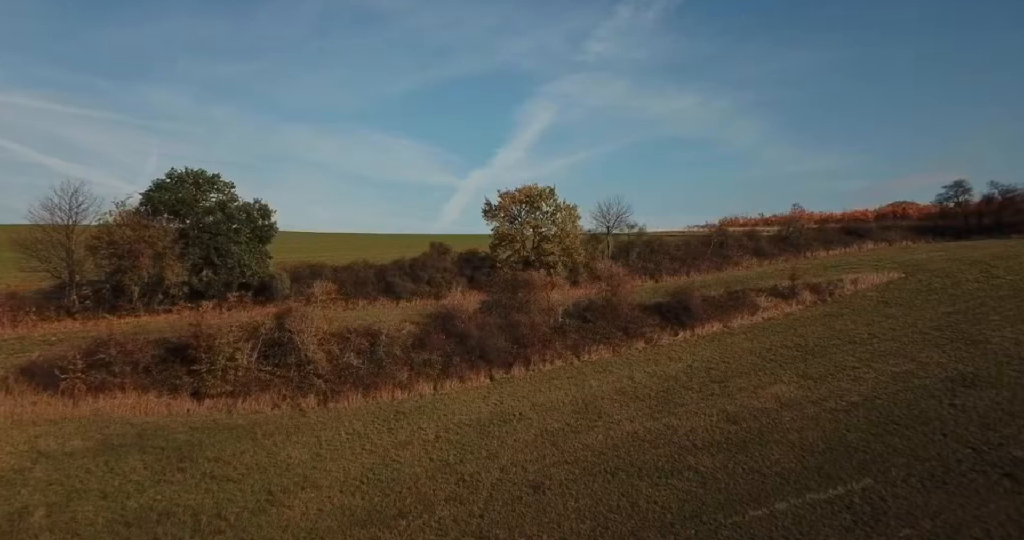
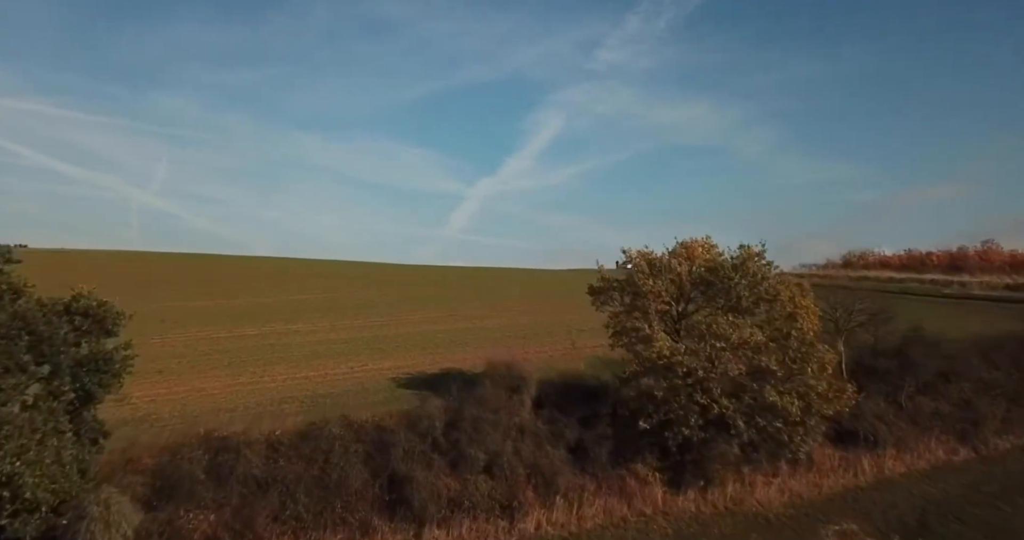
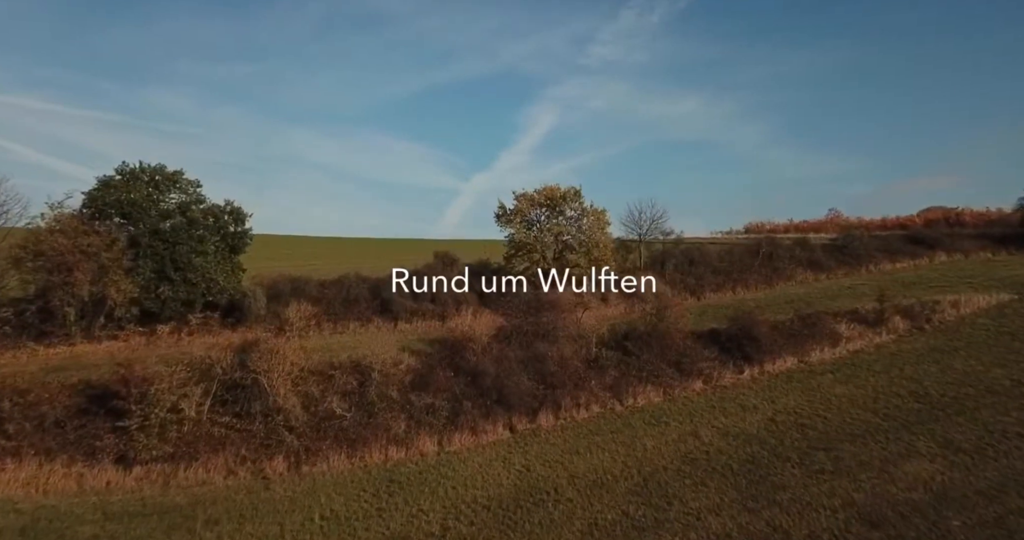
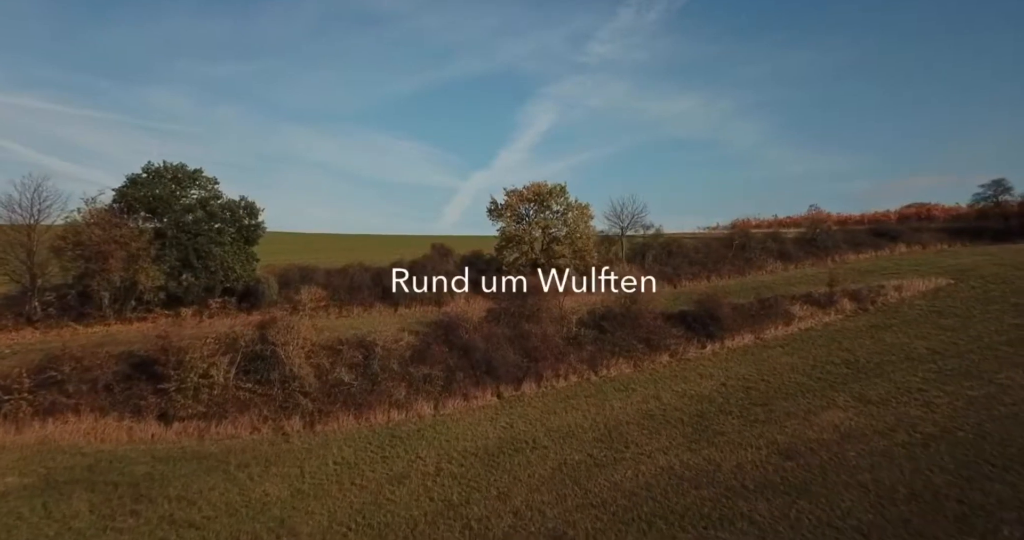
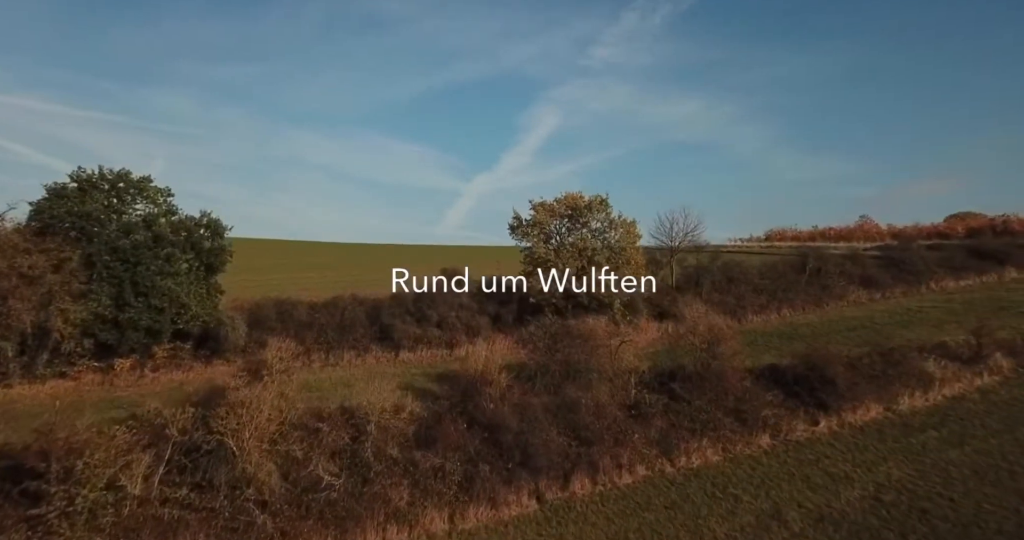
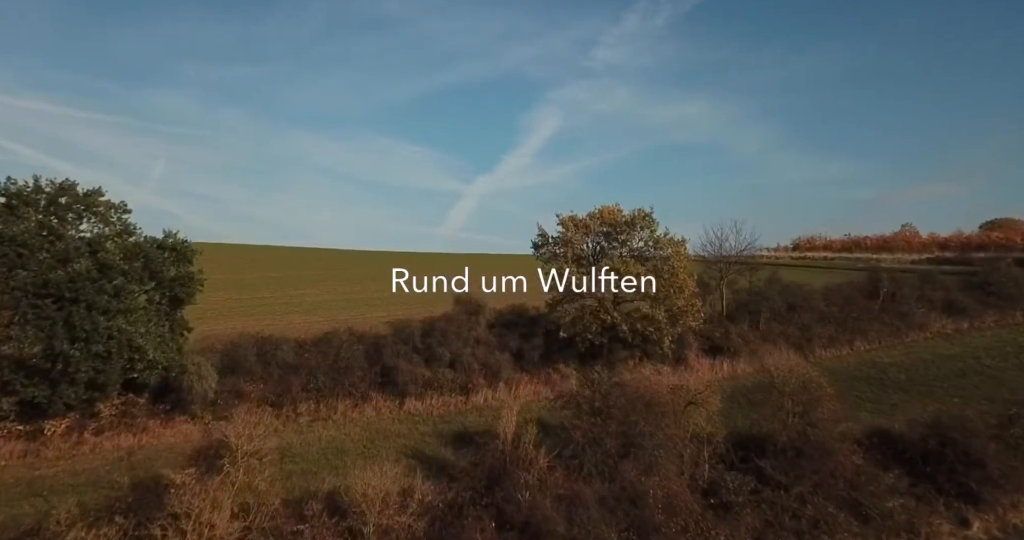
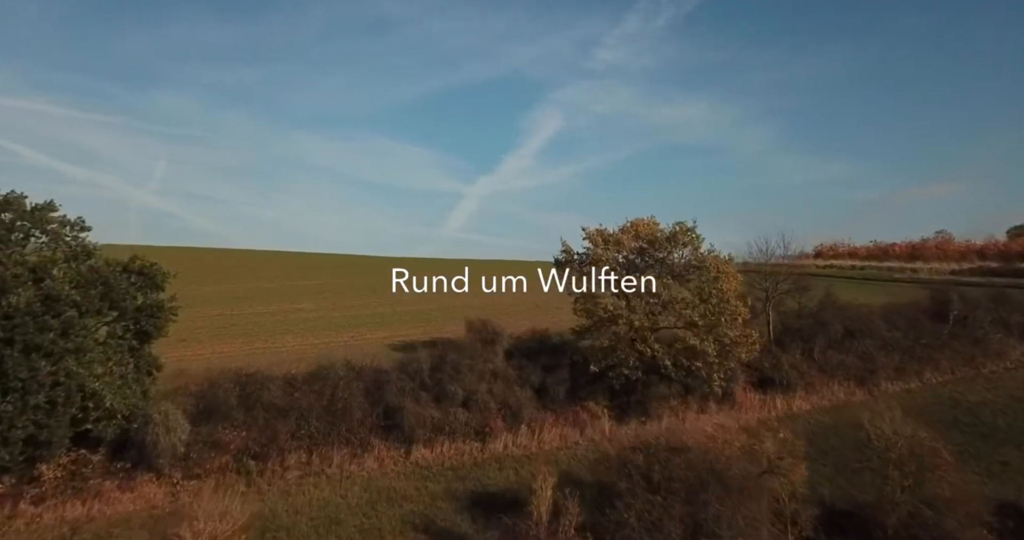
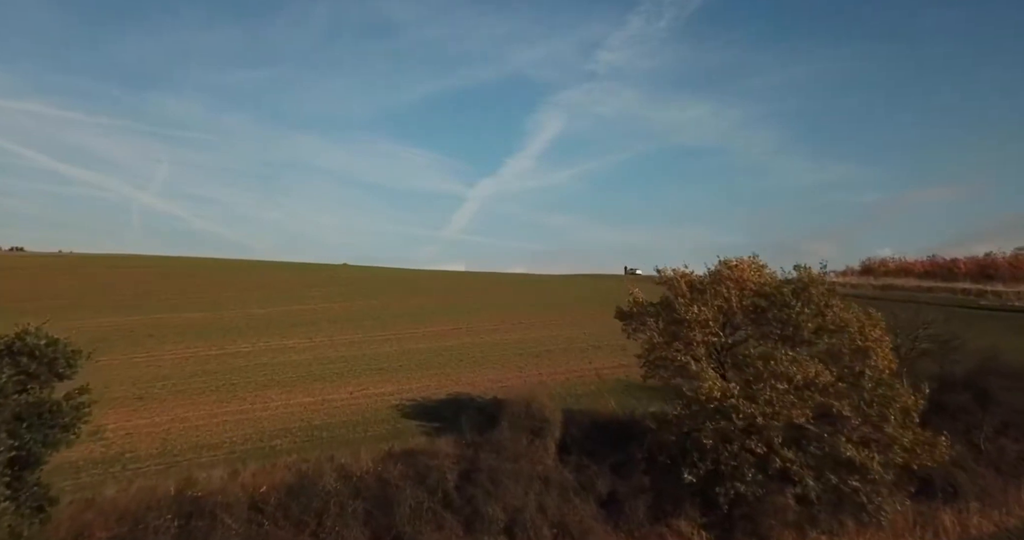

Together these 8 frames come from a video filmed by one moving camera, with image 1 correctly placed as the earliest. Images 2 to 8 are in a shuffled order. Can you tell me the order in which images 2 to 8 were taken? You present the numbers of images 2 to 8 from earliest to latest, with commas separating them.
4, 3, 5, 6, 7, 2, 8
